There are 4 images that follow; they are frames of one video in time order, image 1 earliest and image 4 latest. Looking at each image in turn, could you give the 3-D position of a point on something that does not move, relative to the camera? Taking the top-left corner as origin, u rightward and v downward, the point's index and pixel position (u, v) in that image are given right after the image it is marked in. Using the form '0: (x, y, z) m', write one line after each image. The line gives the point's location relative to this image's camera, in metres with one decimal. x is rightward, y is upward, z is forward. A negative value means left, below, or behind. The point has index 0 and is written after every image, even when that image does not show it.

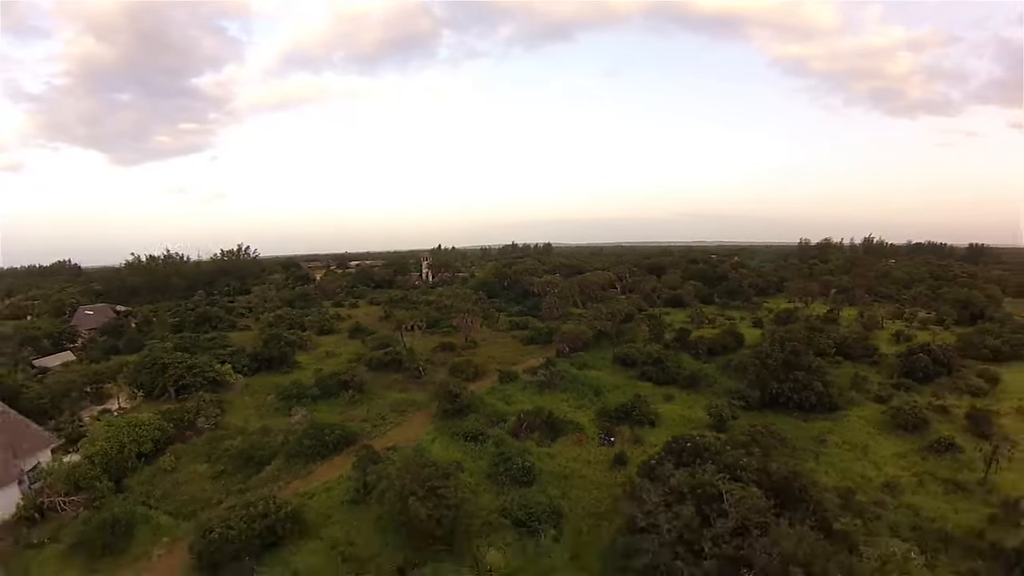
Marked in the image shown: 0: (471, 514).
0: (-0.6, -3.5, +12.1) m
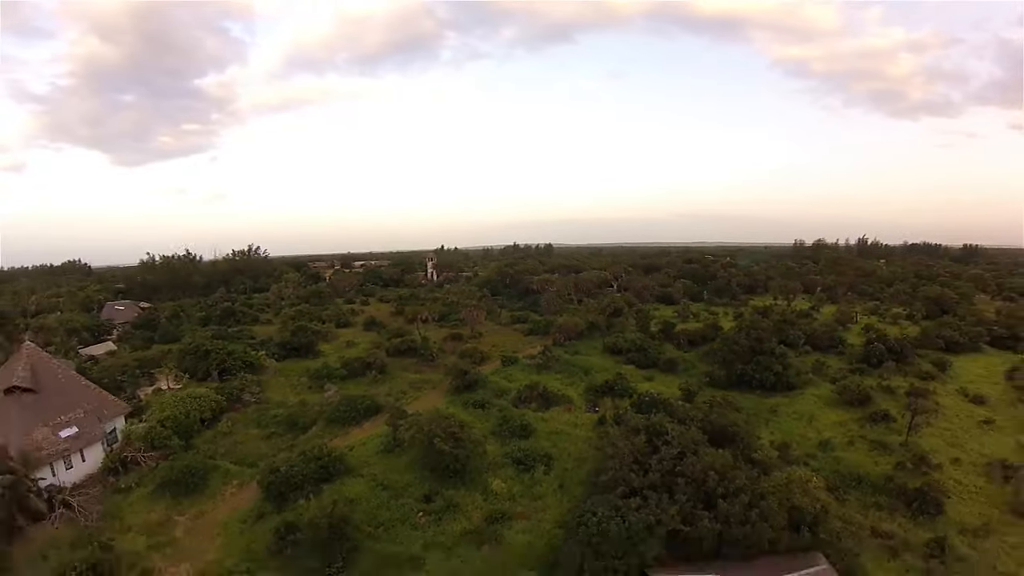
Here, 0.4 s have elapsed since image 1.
0: (-0.6, -3.3, +15.5) m
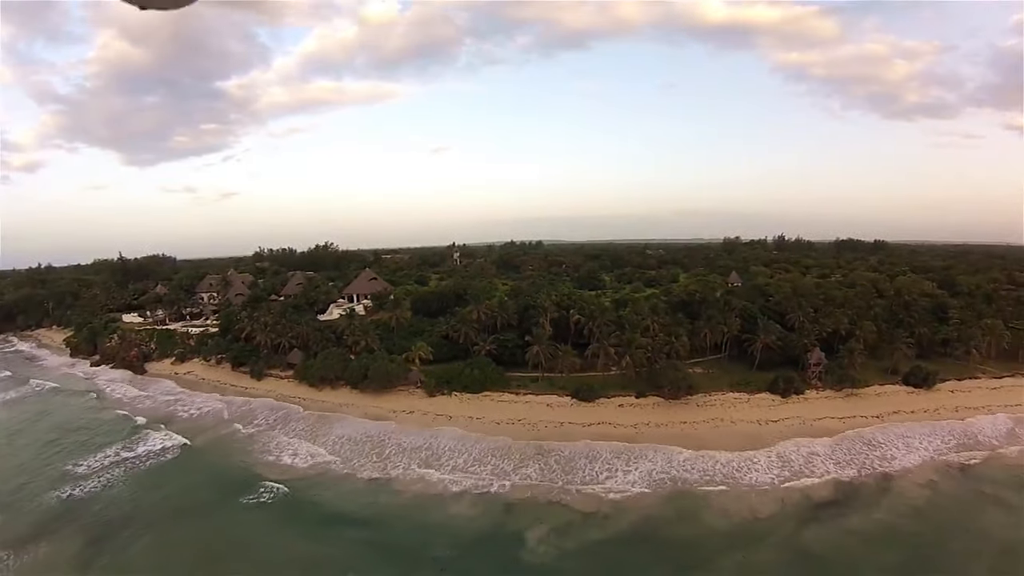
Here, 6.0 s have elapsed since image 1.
0: (-1.2, -0.1, +67.5) m
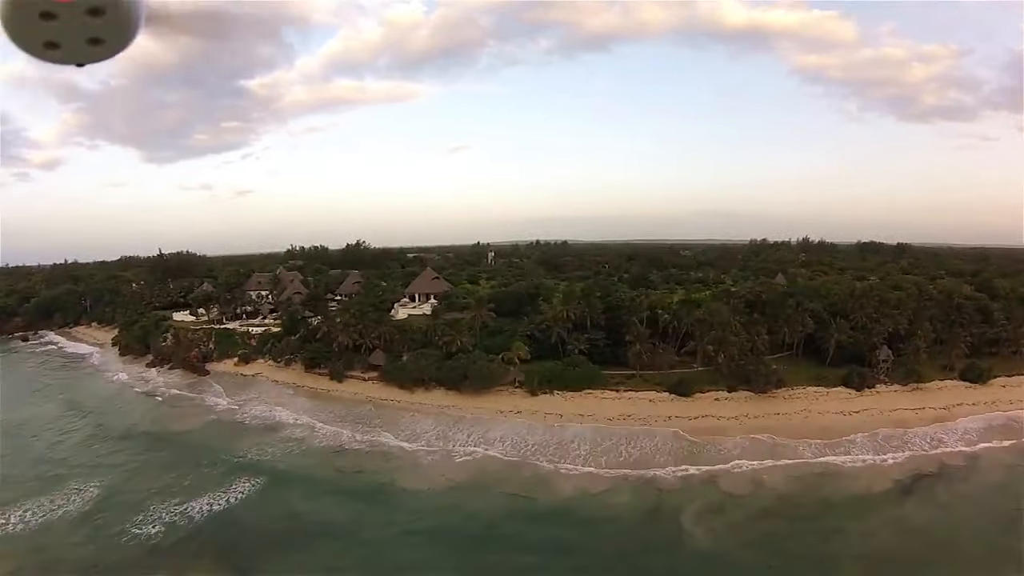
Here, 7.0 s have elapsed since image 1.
0: (+4.1, -0.1, +69.6) m
